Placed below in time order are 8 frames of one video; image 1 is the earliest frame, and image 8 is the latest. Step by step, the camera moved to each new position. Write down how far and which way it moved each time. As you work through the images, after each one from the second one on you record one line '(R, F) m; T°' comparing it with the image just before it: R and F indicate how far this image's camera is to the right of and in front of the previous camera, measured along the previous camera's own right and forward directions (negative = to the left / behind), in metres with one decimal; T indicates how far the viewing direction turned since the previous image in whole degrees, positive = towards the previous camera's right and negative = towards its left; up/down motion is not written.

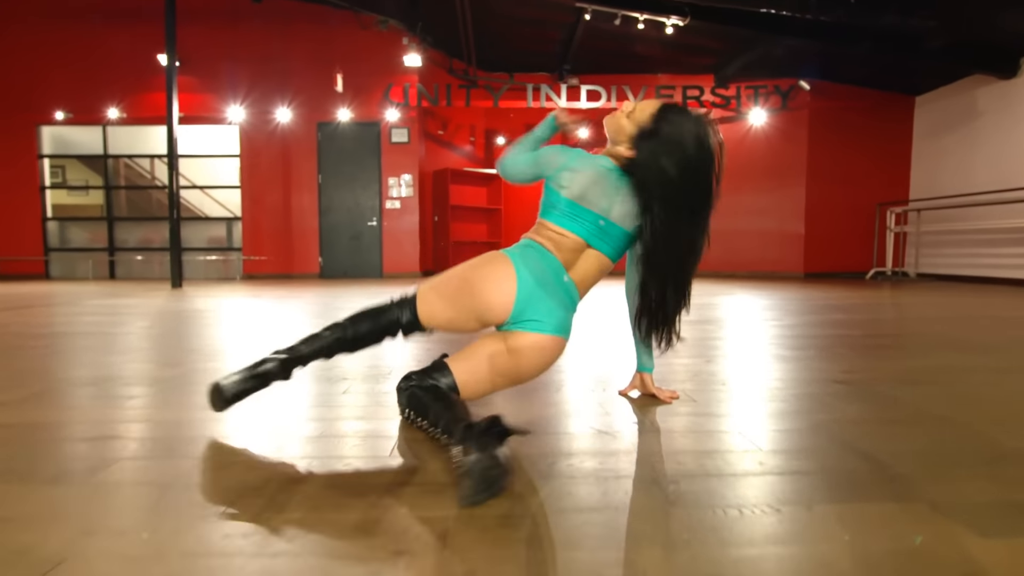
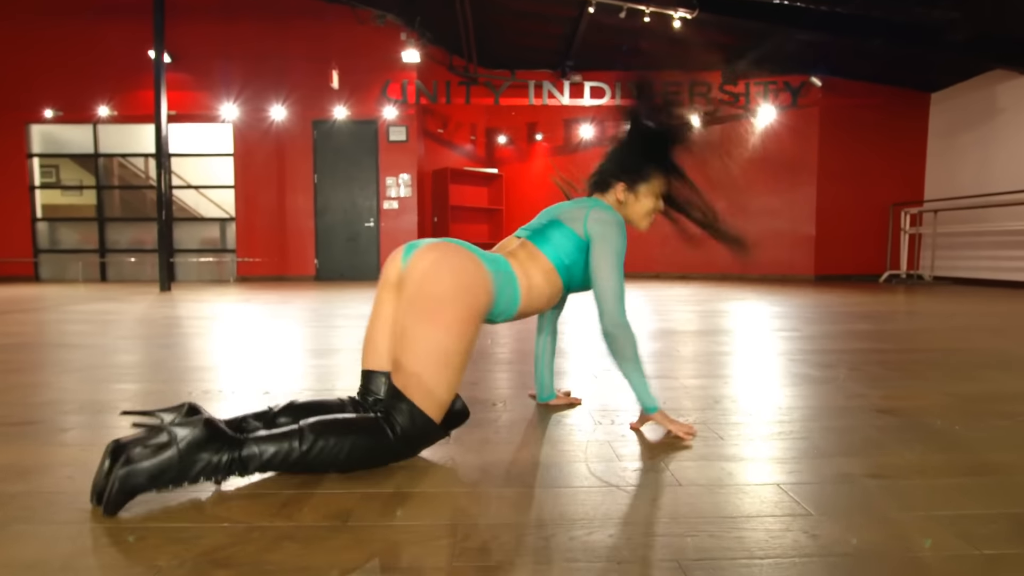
(0.0, +0.2) m; 0°
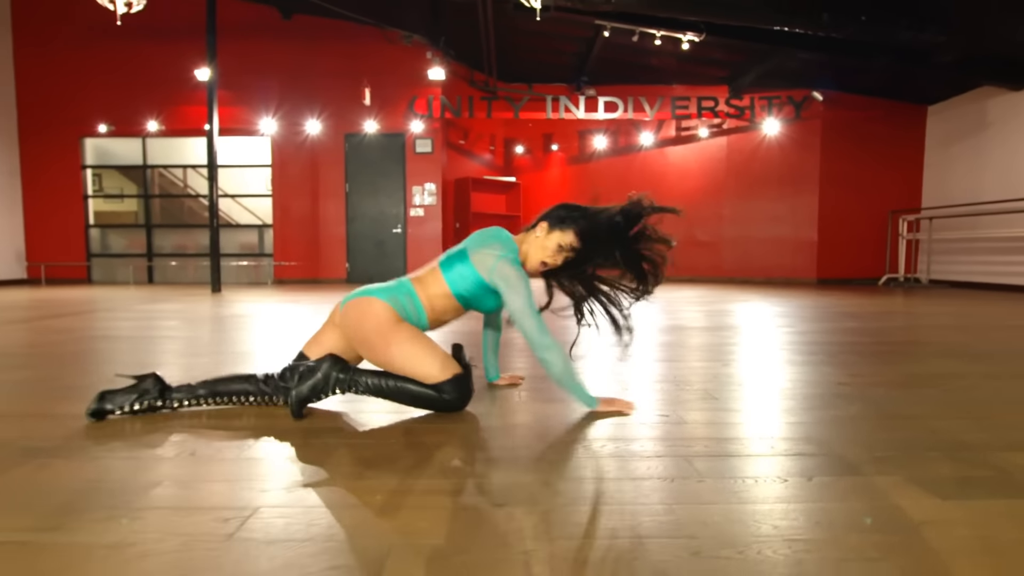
(-0.1, -0.5) m; -1°
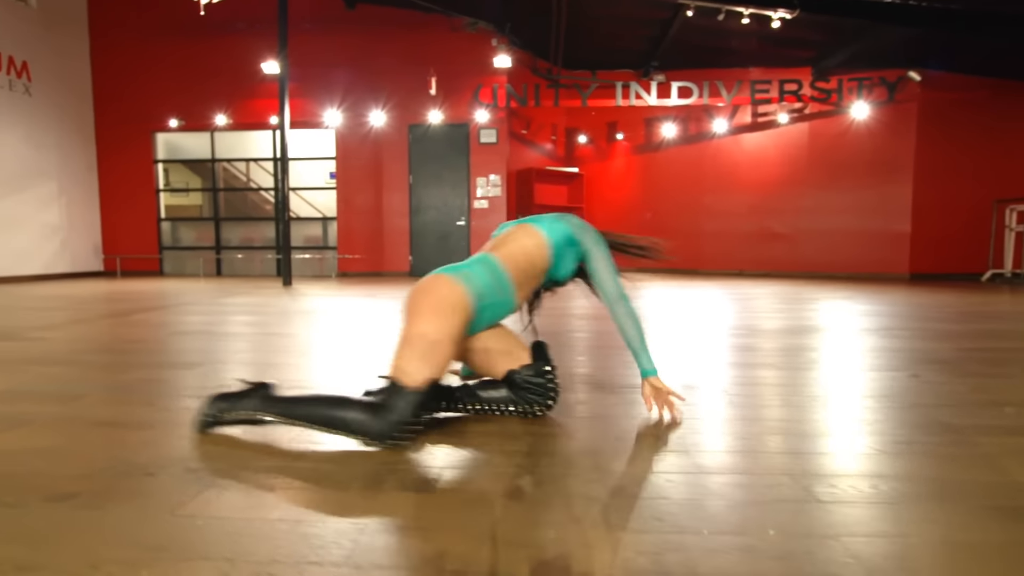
(-0.4, +0.2) m; -4°
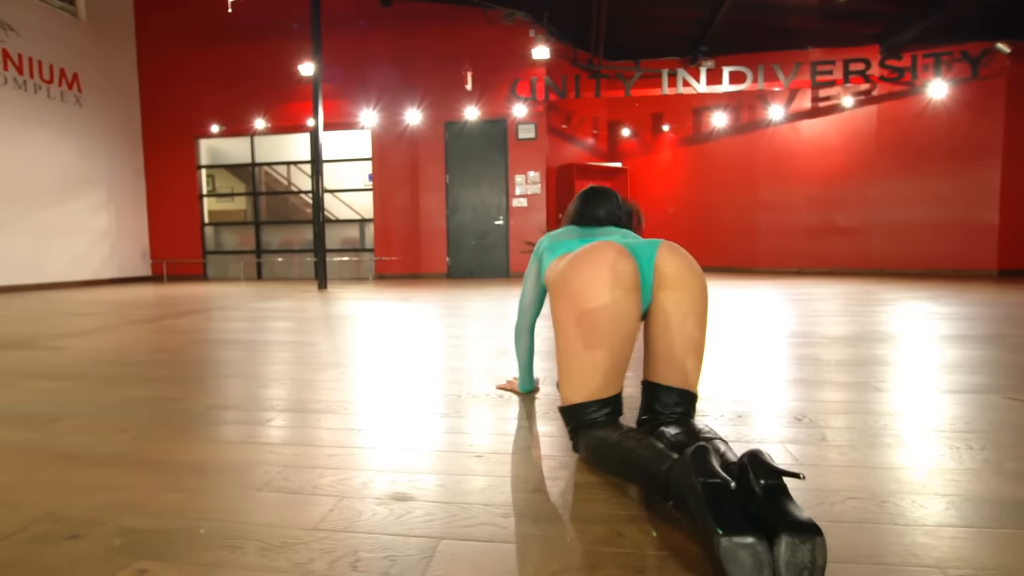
(0.0, +0.3) m; -5°
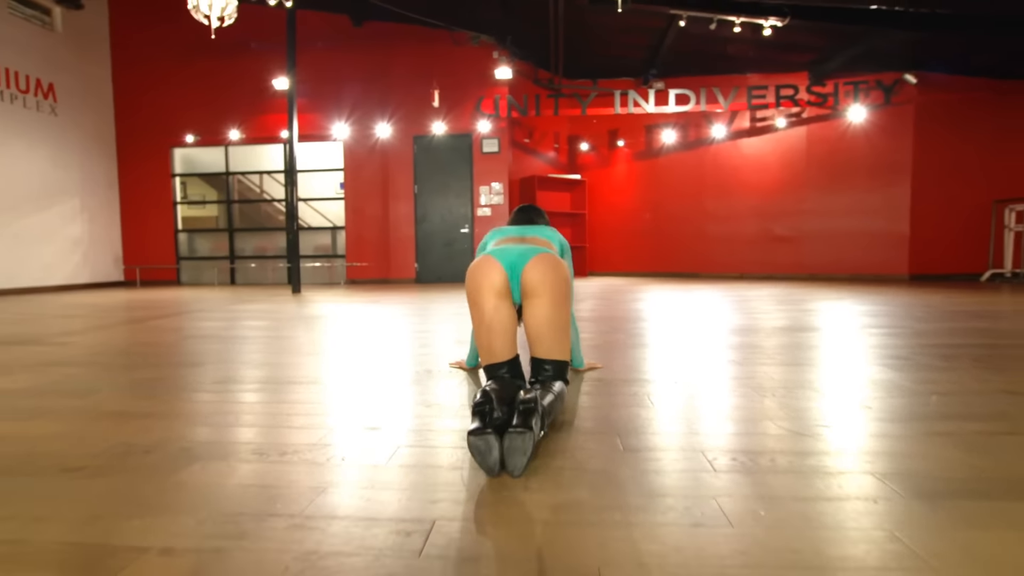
(+0.1, -0.5) m; +3°
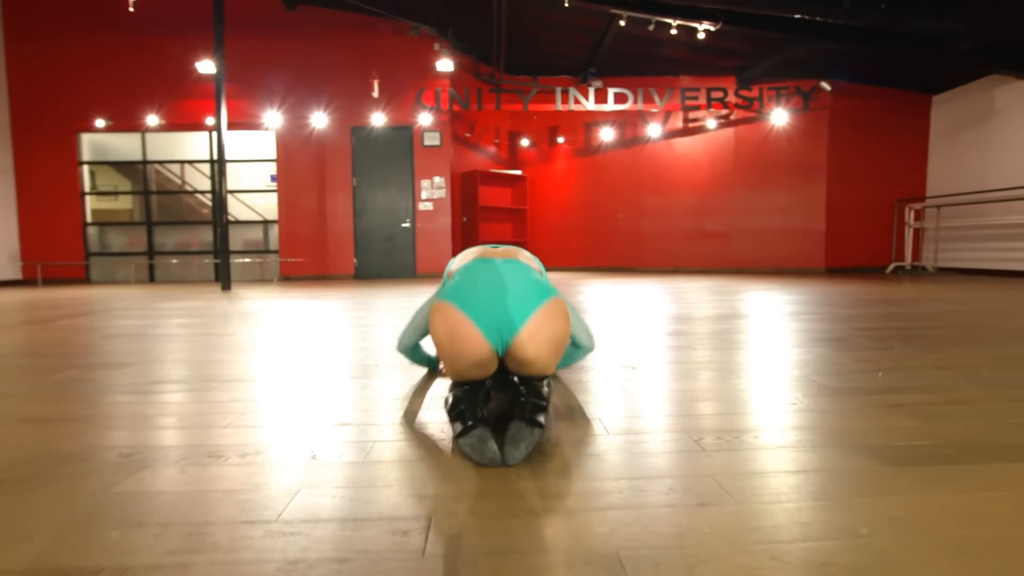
(-0.1, 0.0) m; +7°
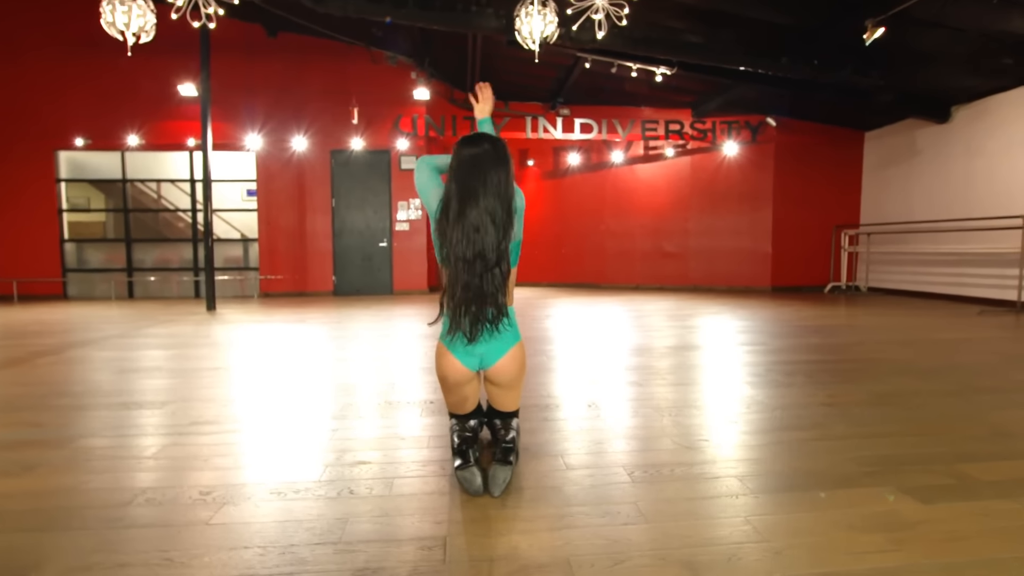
(0.0, -0.5) m; +3°
